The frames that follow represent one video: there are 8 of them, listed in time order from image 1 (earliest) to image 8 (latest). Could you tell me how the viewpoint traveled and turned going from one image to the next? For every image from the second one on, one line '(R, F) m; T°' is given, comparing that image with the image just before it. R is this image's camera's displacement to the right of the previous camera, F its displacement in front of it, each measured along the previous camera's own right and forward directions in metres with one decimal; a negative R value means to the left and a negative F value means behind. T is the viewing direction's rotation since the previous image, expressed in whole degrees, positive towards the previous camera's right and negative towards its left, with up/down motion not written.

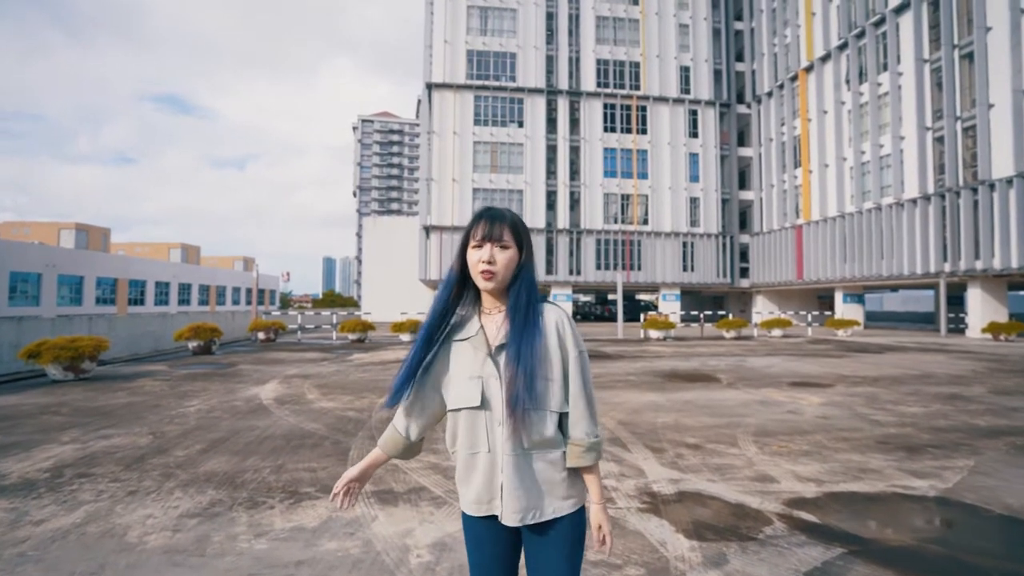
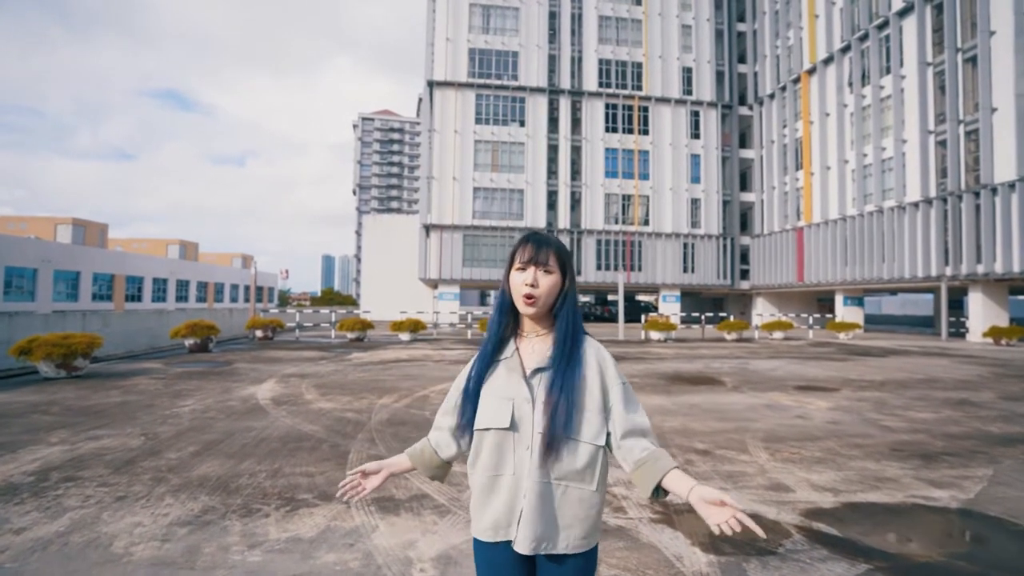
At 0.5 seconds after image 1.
(-0.1, +0.2) m; 0°
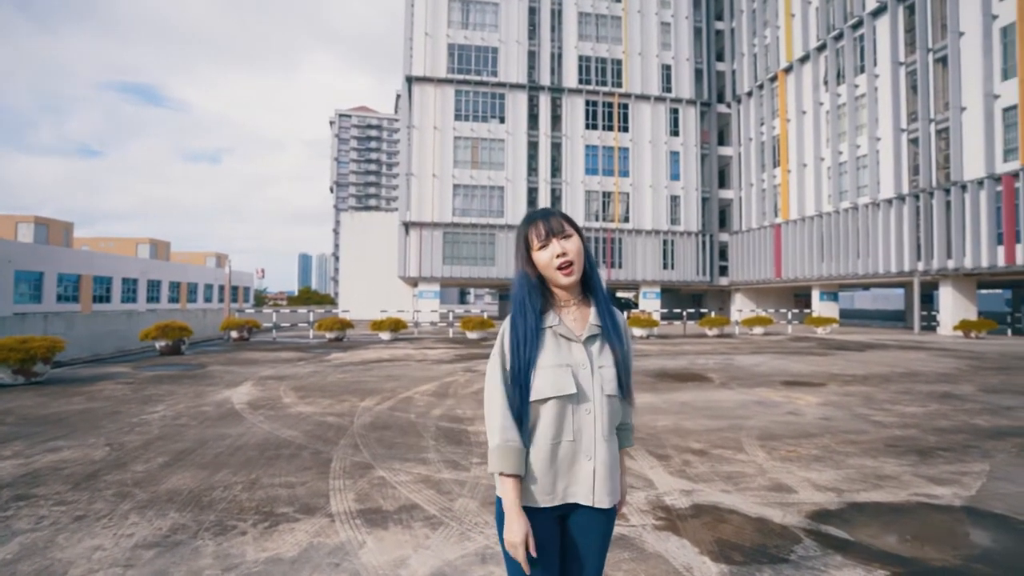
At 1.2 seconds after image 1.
(-0.1, +0.2) m; +2°
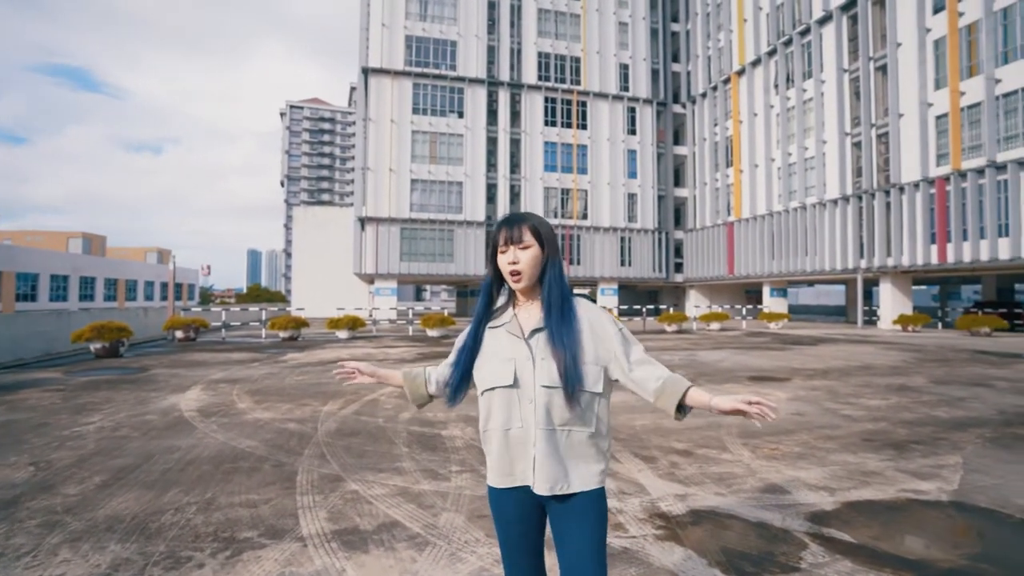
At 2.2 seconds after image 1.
(-0.2, +0.3) m; +5°
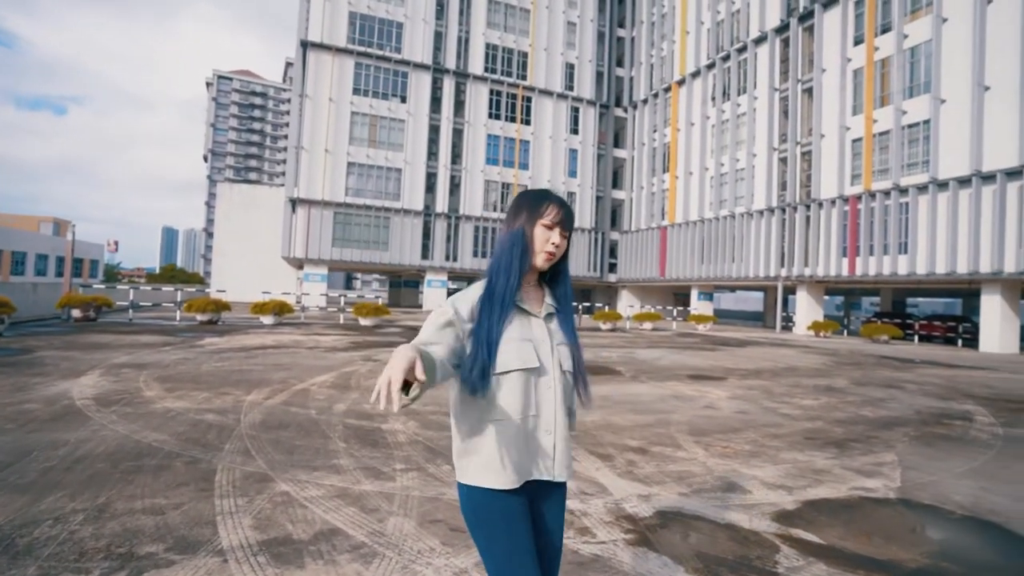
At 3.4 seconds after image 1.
(-0.2, +0.4) m; +7°
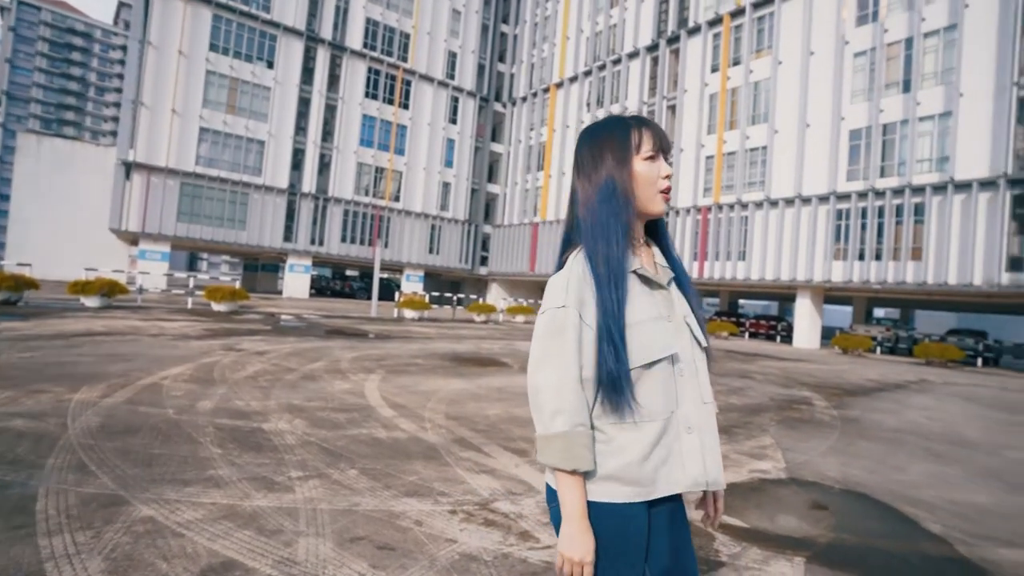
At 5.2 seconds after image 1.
(-0.4, +0.4) m; +14°
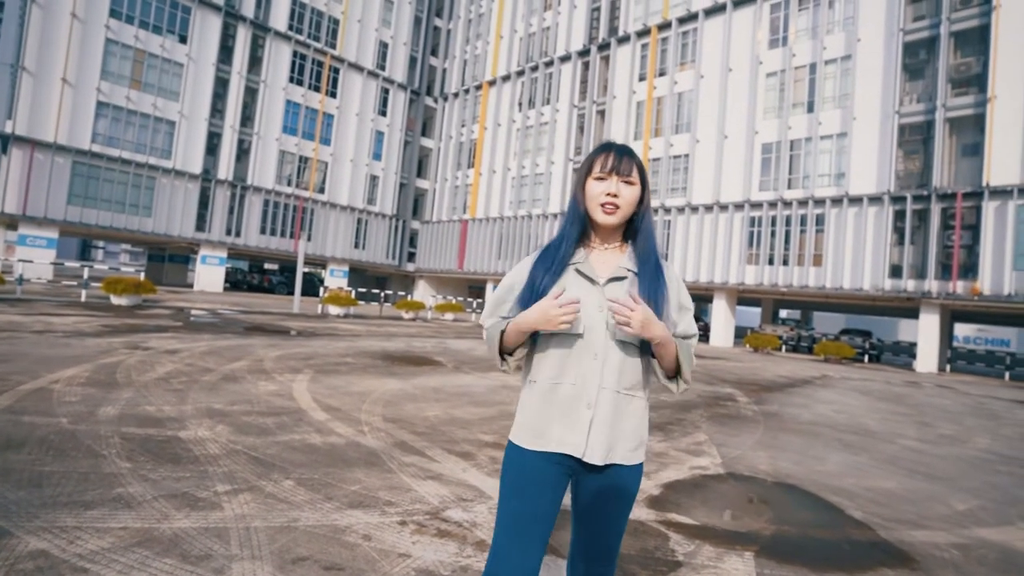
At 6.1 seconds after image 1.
(-0.2, +0.2) m; +8°
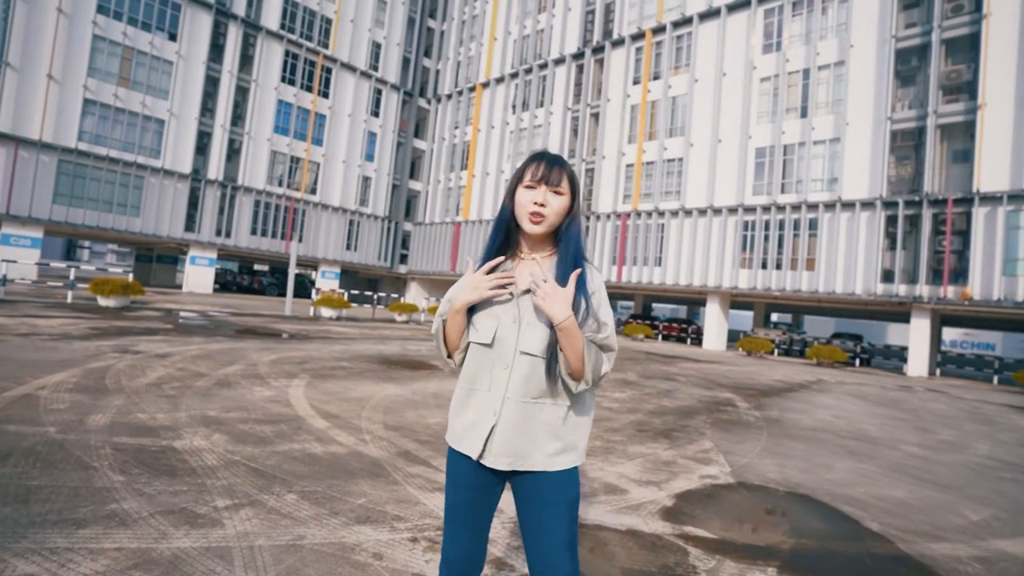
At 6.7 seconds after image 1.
(-0.2, +0.1) m; +1°
